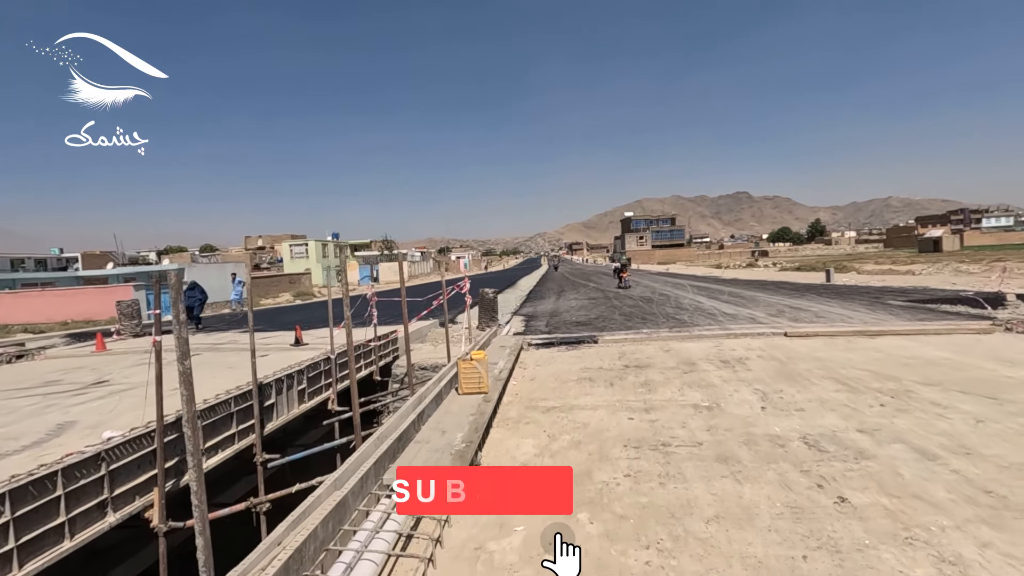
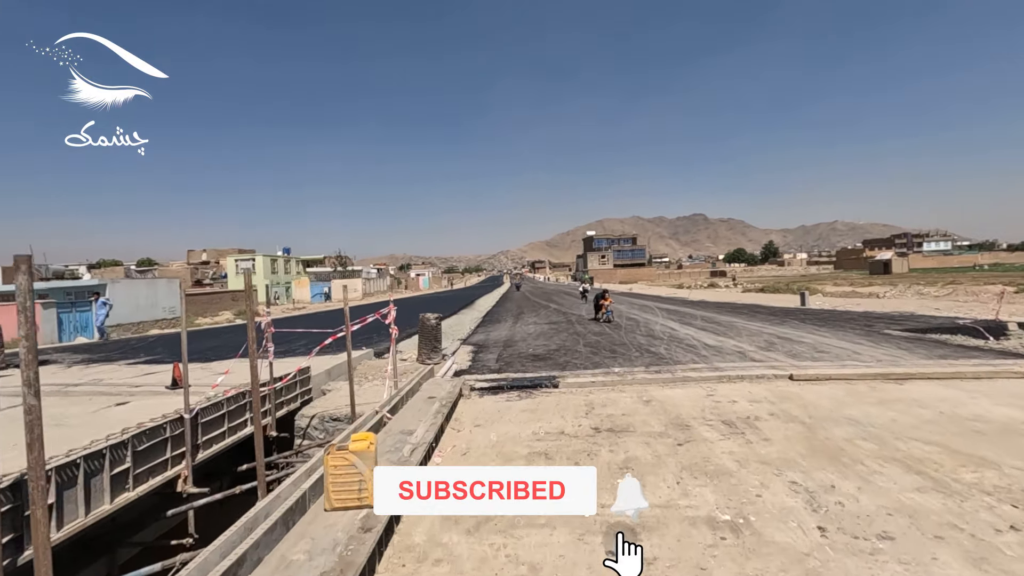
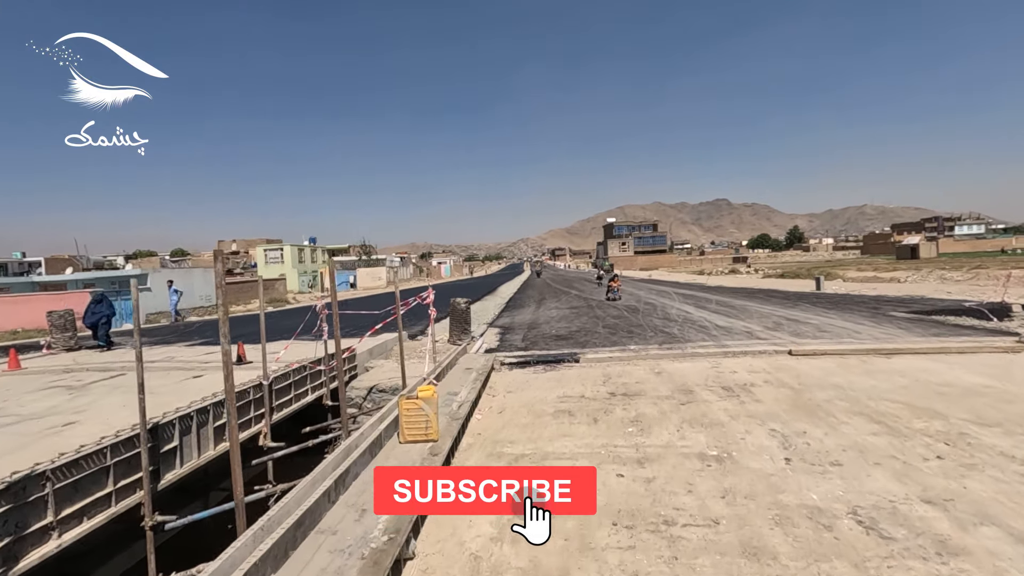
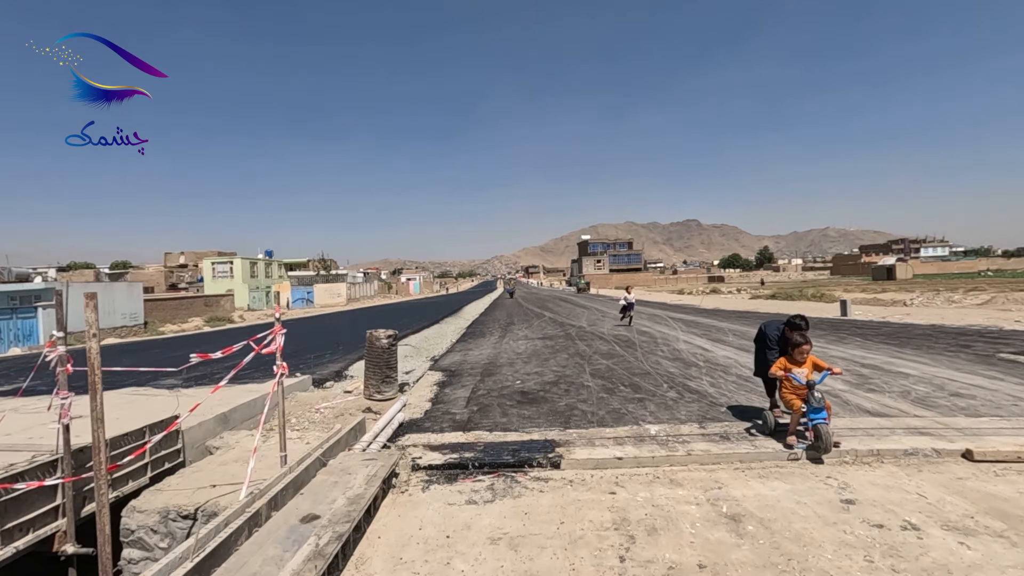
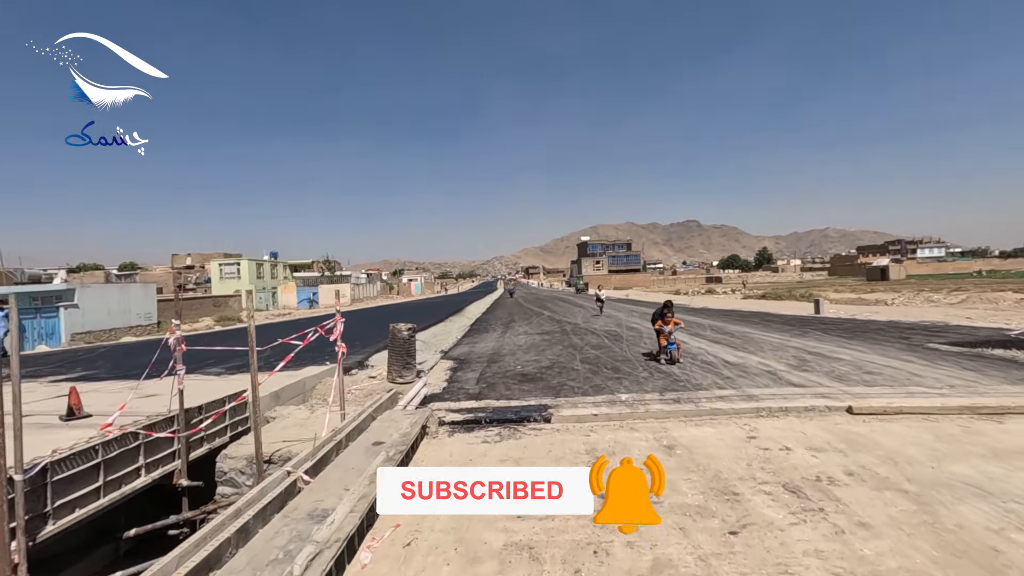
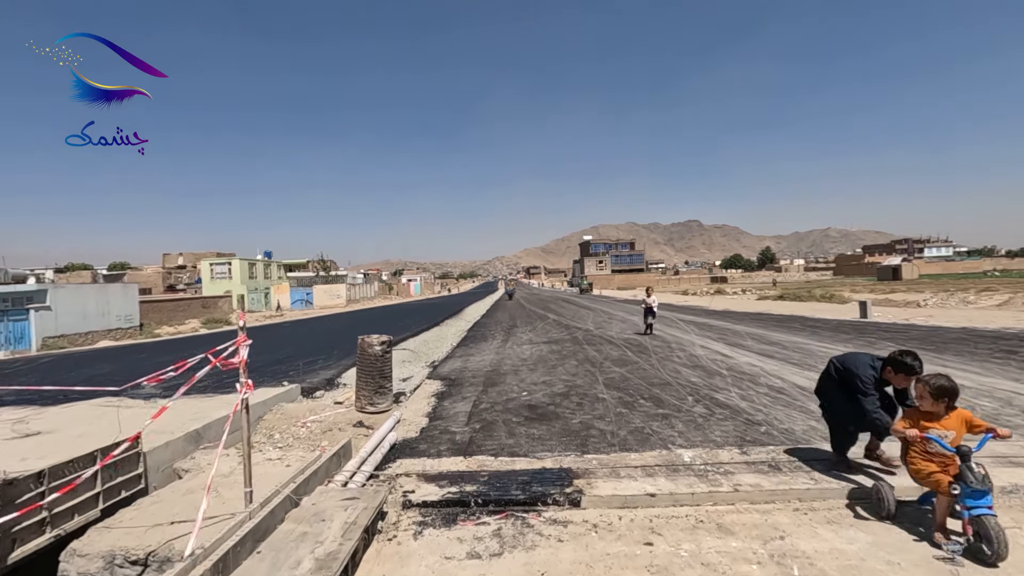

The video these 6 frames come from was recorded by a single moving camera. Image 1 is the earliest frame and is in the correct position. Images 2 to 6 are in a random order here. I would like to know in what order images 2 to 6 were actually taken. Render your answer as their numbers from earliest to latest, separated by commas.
3, 2, 5, 4, 6
